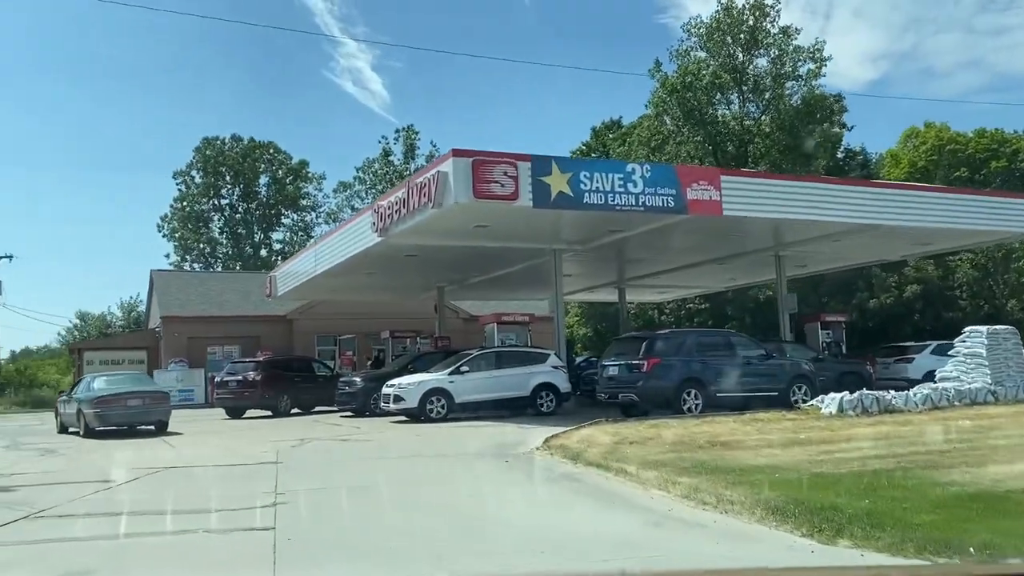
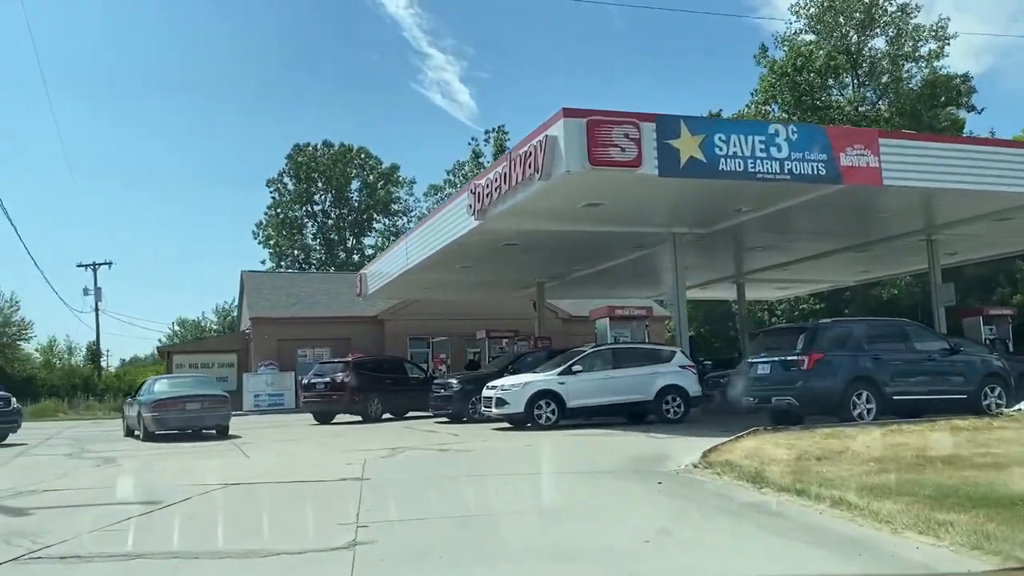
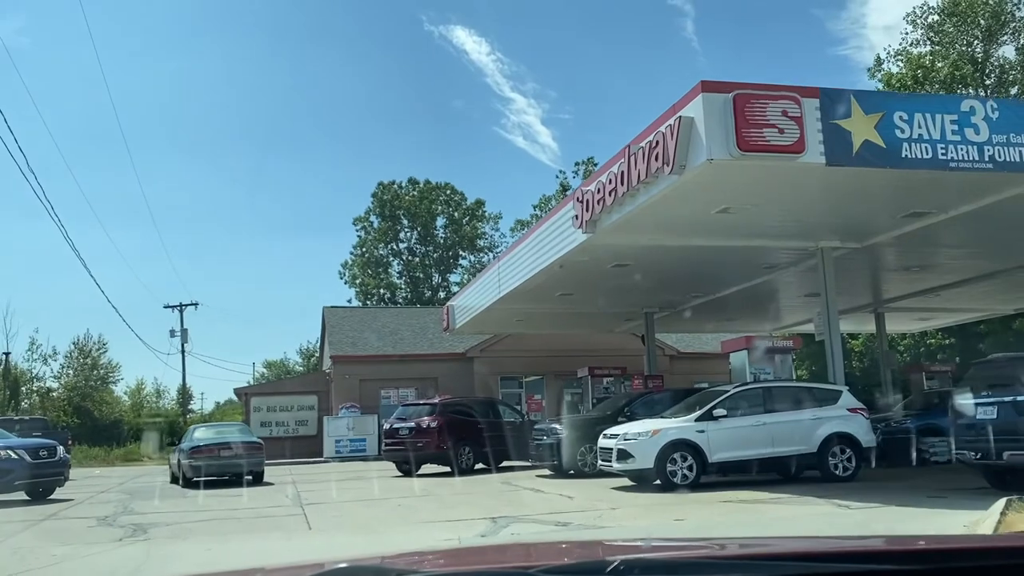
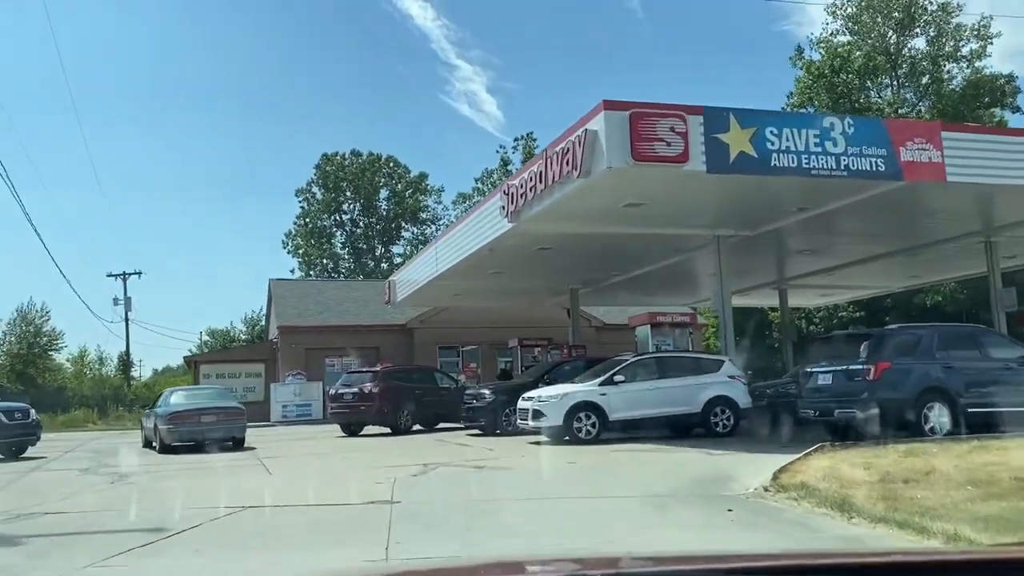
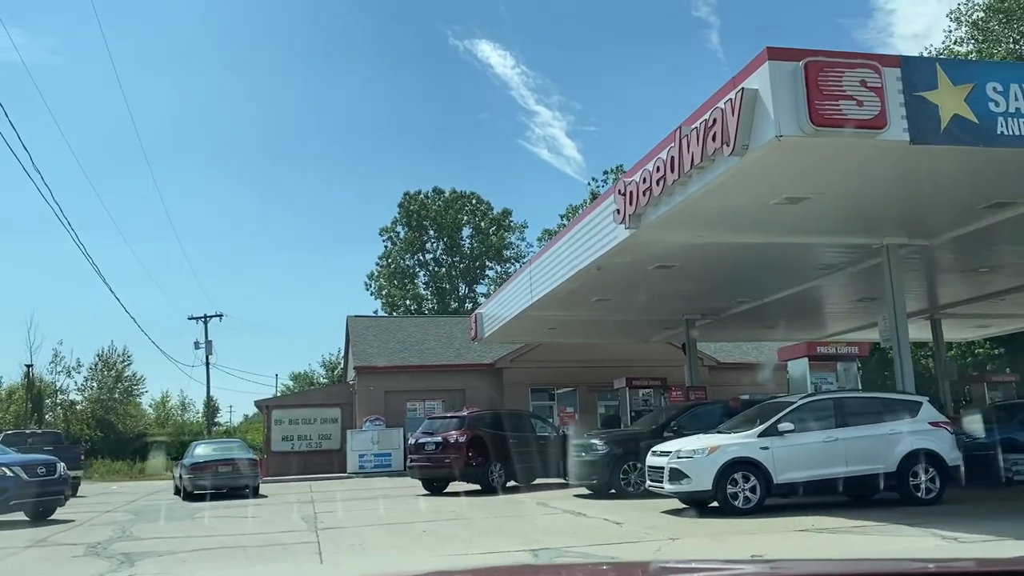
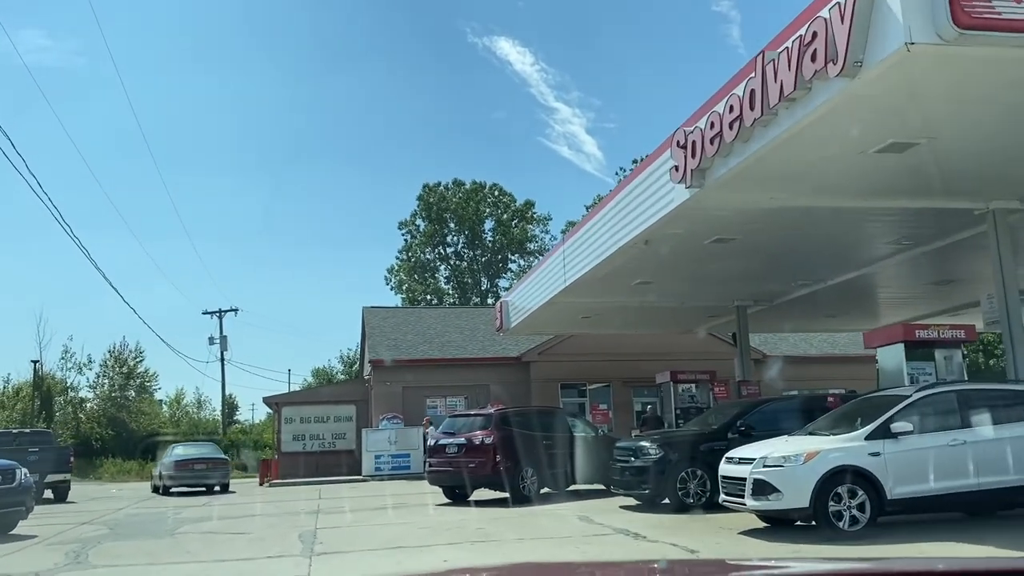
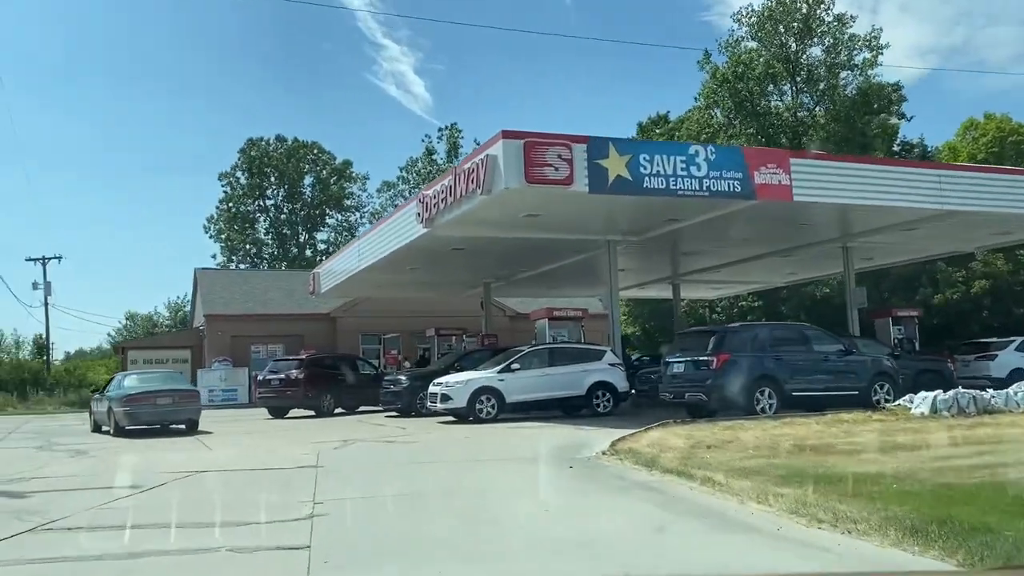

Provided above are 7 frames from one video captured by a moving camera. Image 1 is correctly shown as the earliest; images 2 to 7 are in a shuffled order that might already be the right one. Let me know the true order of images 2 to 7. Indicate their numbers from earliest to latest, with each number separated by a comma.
7, 2, 4, 3, 5, 6
